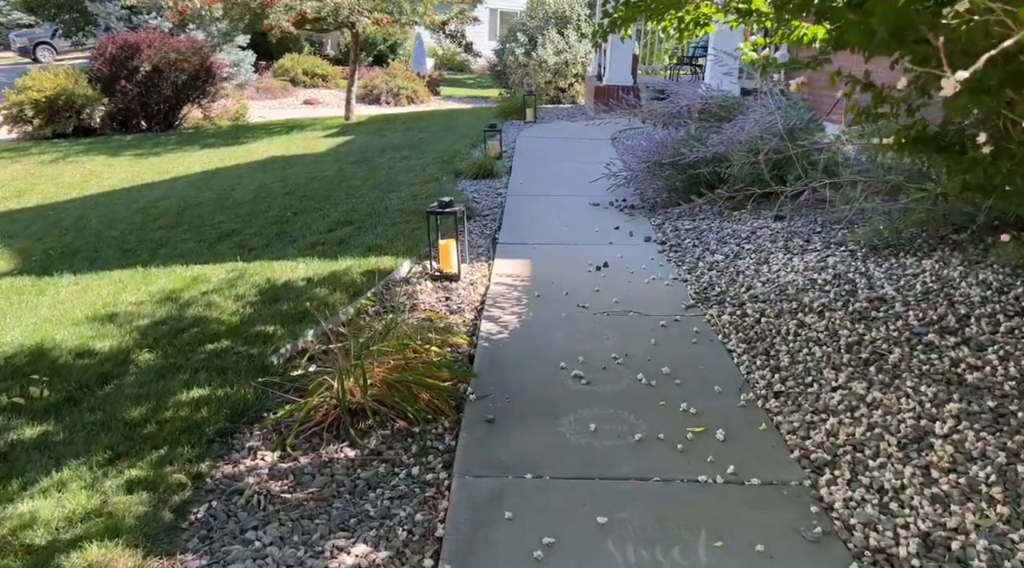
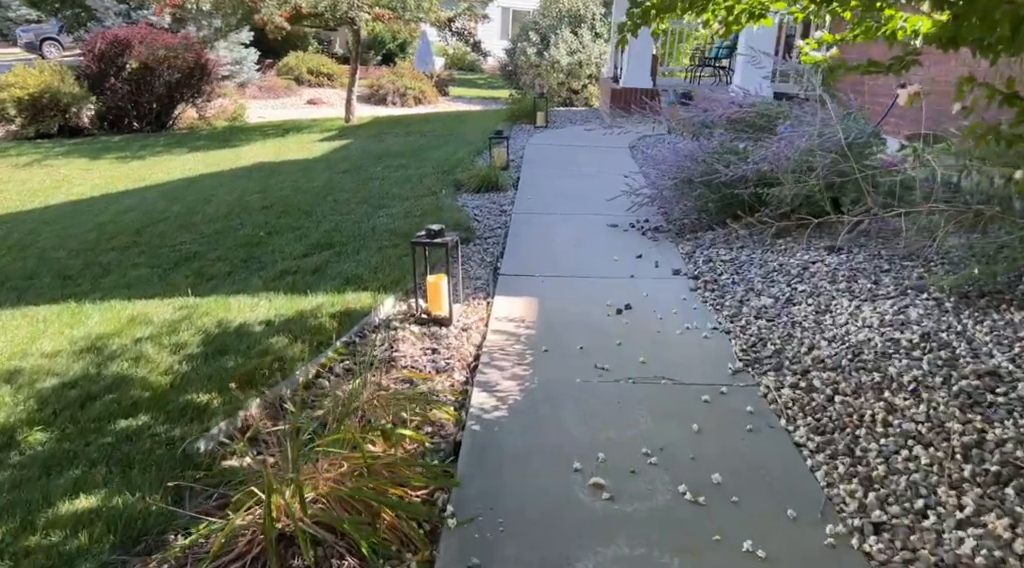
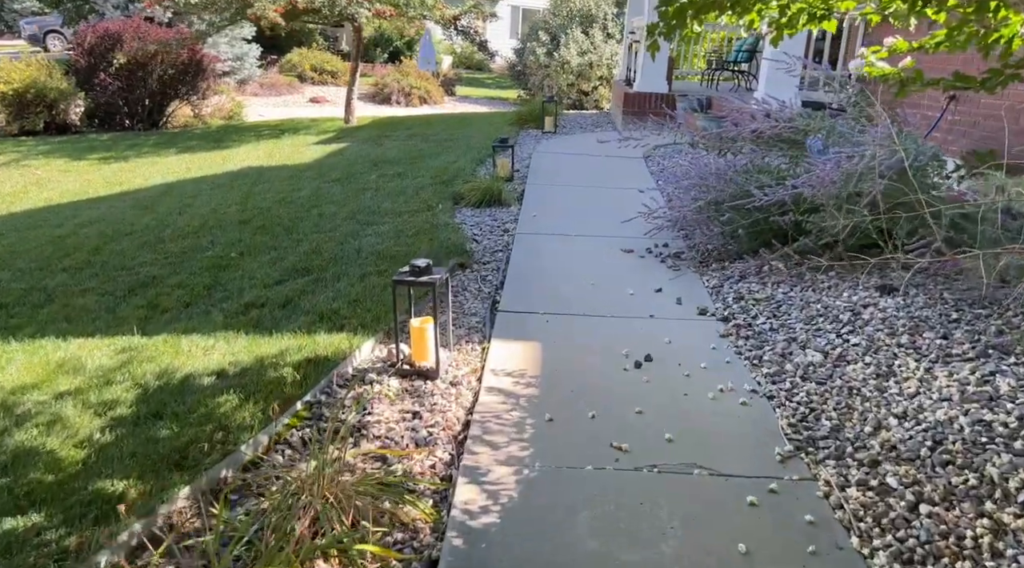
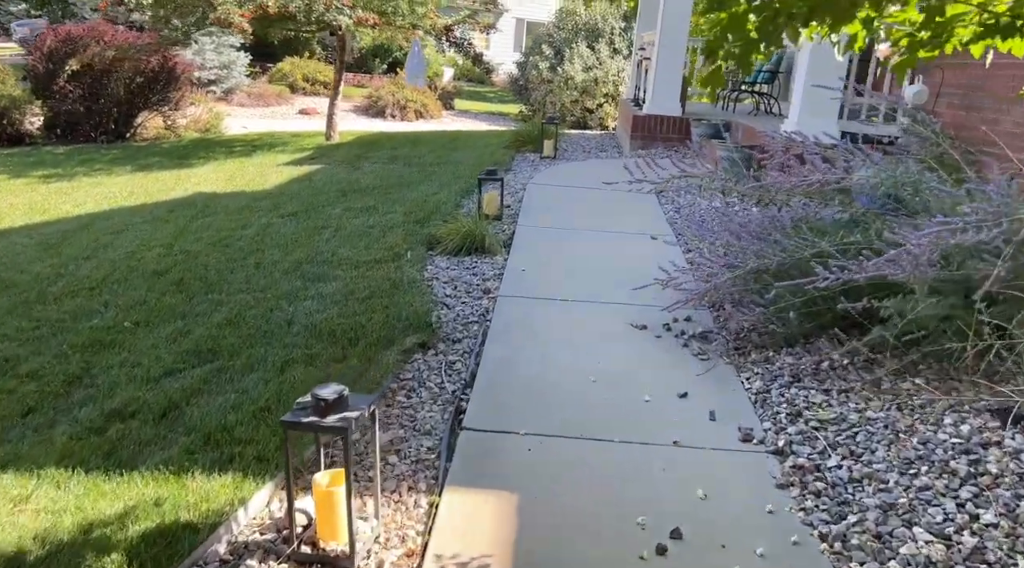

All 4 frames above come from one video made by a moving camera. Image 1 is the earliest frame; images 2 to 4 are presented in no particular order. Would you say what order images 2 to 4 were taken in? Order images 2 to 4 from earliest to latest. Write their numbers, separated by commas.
2, 3, 4
